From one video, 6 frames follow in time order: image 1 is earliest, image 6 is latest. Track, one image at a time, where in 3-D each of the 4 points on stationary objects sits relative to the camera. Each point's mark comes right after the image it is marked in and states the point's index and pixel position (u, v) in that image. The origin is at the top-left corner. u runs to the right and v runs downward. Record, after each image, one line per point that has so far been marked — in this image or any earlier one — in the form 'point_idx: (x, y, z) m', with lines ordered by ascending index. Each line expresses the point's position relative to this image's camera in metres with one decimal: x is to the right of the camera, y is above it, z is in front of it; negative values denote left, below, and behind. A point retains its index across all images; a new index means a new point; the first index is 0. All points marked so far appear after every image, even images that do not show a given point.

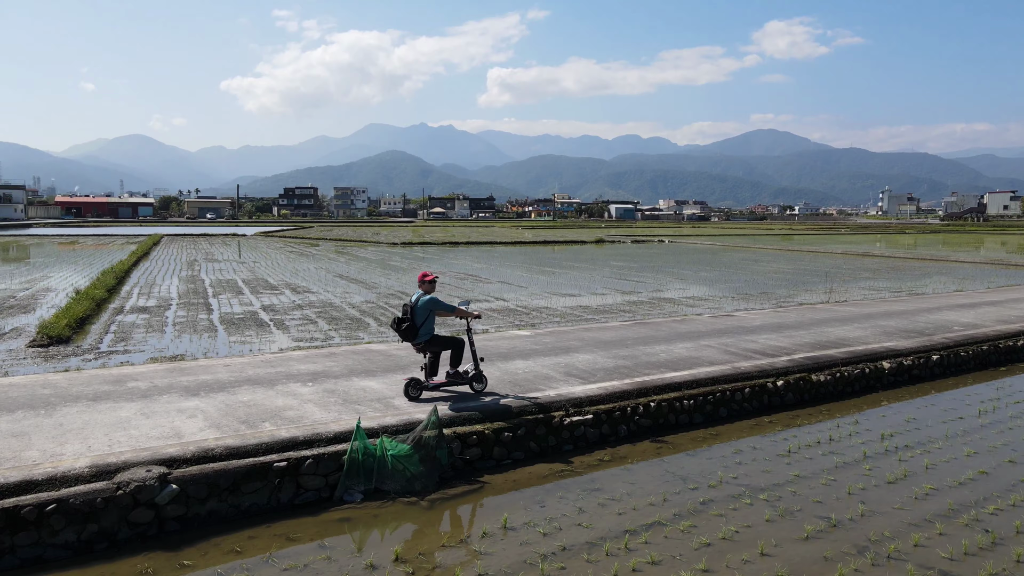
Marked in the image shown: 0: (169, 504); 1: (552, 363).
0: (-2.0, -1.3, +4.4) m
1: (+0.4, -0.8, +7.6) m
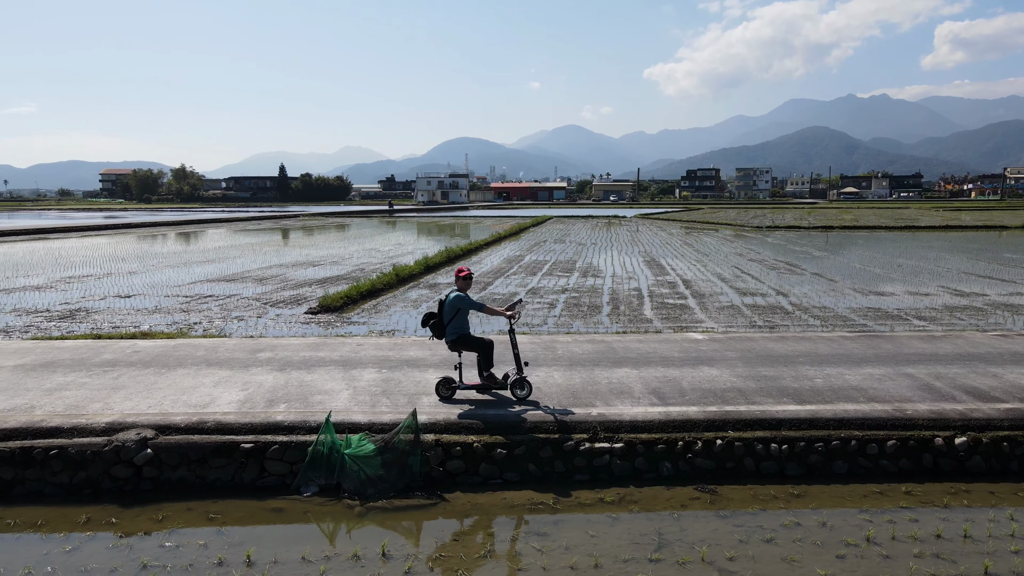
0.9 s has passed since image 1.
0: (-2.5, -1.2, +5.0) m
1: (+1.3, -0.8, +6.5) m
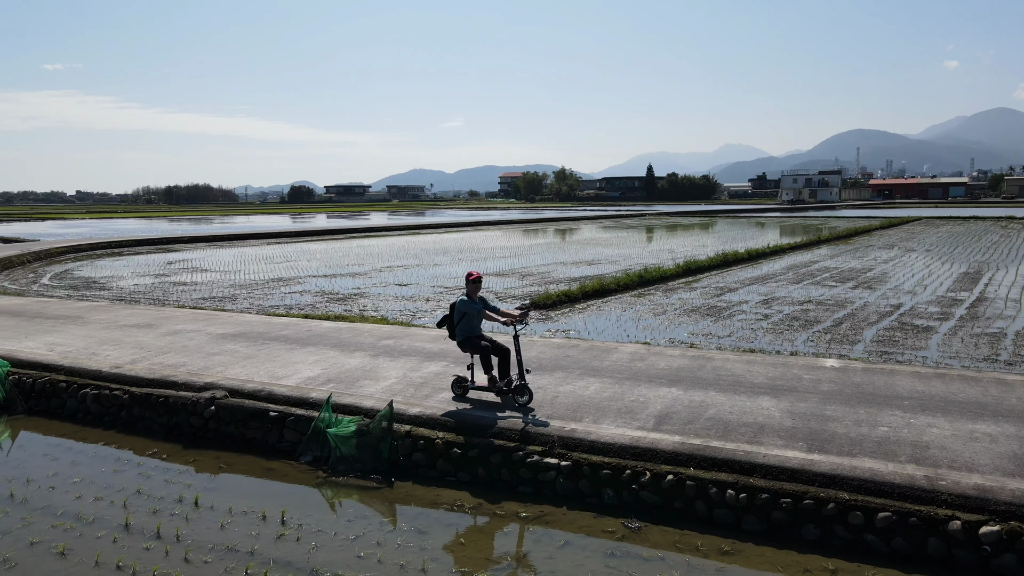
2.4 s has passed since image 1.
0: (-2.6, -1.1, +6.4) m
1: (+1.4, -0.9, +5.9) m
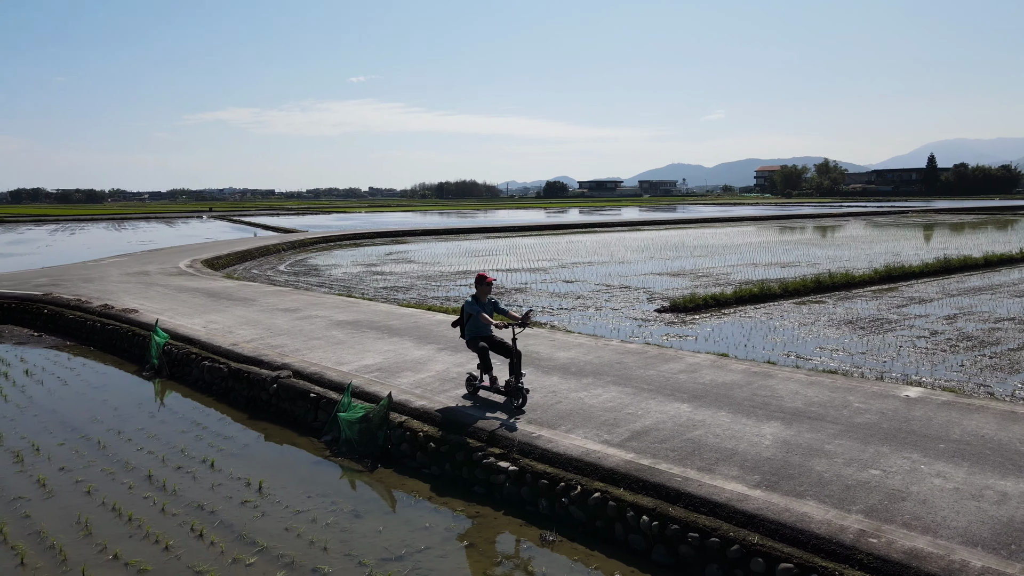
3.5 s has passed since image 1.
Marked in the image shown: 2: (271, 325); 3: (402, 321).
0: (-2.4, -1.0, +7.3) m
1: (+1.3, -1.0, +5.6) m
2: (-3.2, -0.5, +10.0) m
3: (-1.5, -0.5, +10.2) m
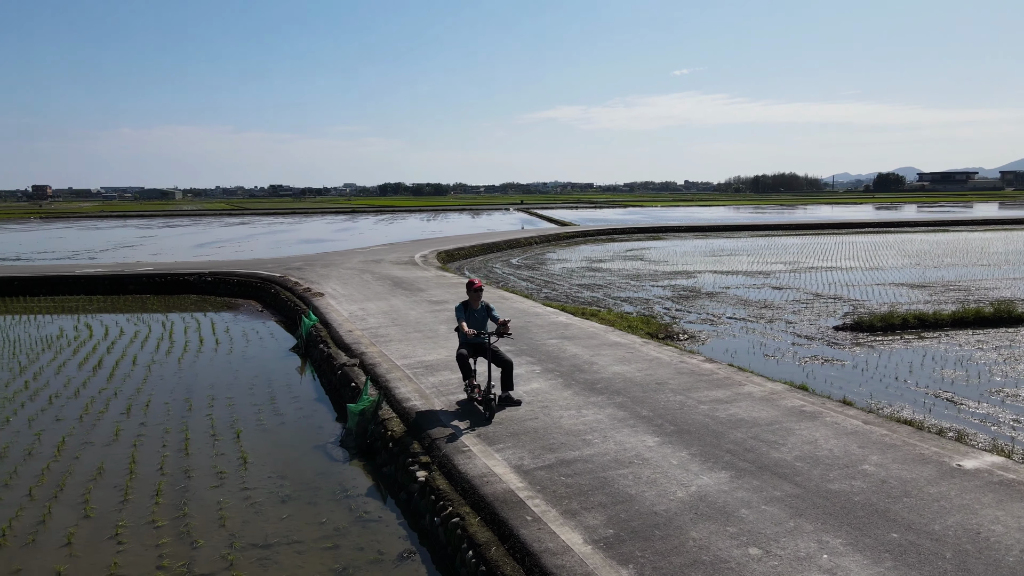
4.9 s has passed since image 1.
0: (-1.9, -1.0, +8.0) m
1: (+0.8, -1.1, +4.9) m
2: (-1.6, -0.4, +10.8) m
3: (0.0, -0.4, +10.3) m
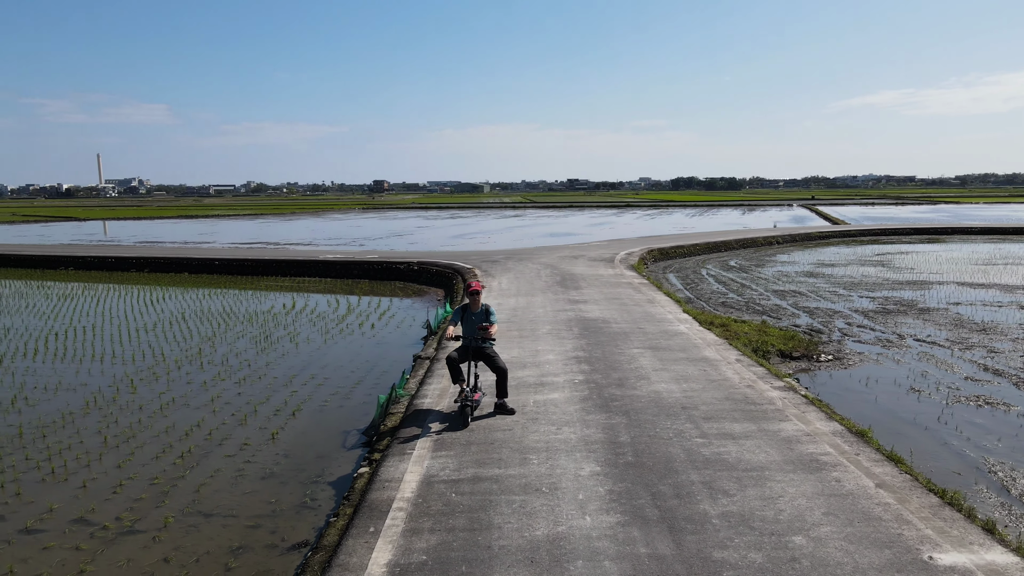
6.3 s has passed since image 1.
0: (-1.1, -0.9, +8.3) m
1: (+0.3, -1.2, +4.5) m
2: (+0.2, -0.4, +10.9) m
3: (+1.5, -0.5, +9.8) m
